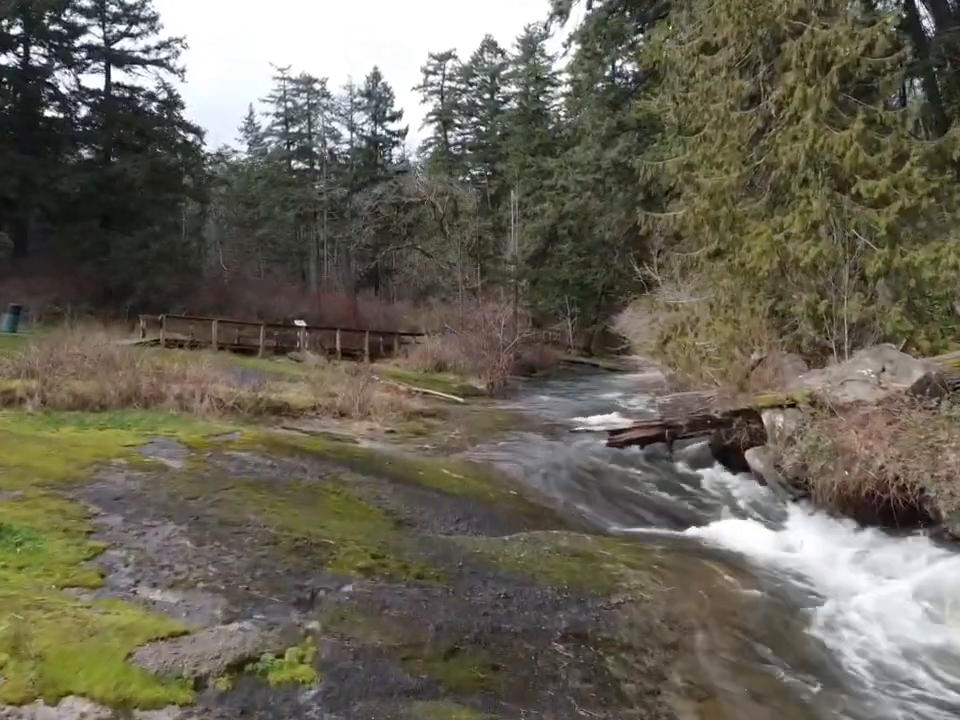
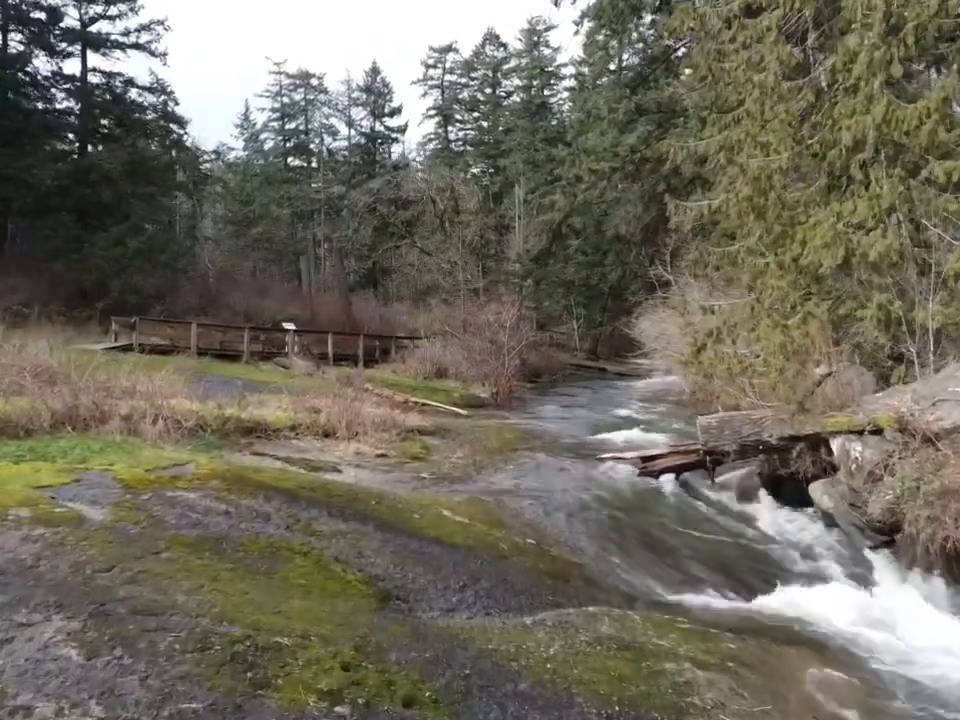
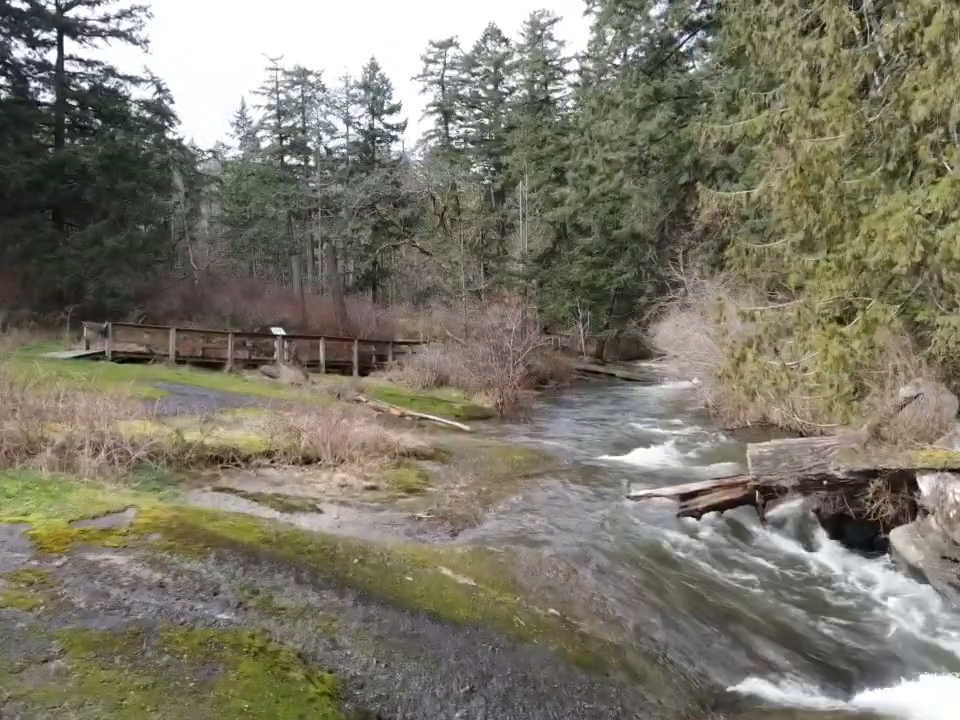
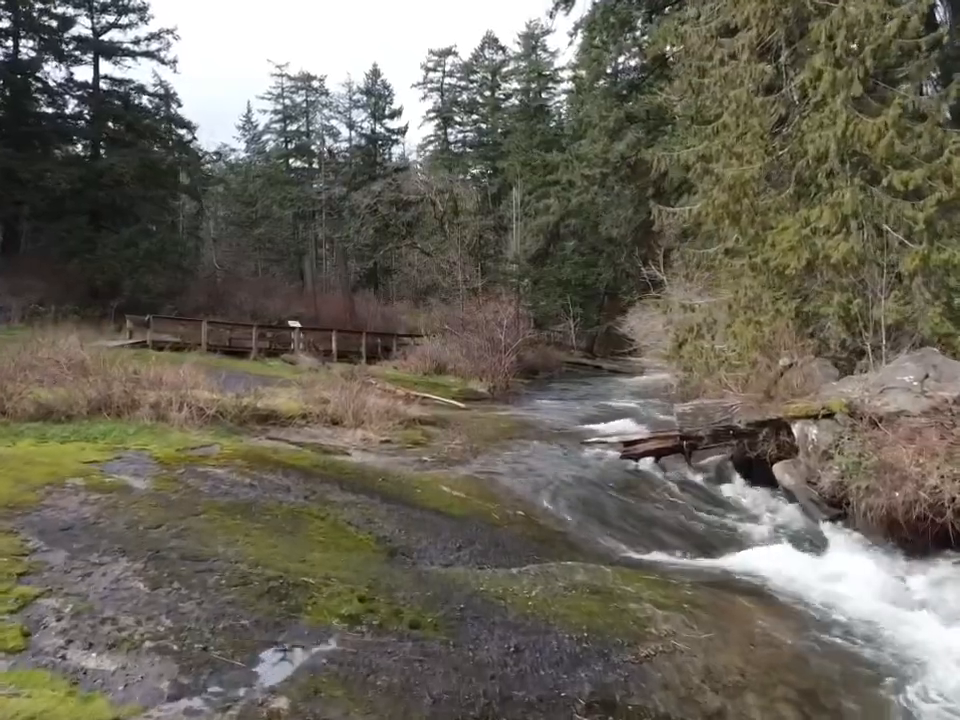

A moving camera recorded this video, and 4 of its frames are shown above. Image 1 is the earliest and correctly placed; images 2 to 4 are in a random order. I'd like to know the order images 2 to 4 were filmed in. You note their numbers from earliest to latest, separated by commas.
4, 2, 3
